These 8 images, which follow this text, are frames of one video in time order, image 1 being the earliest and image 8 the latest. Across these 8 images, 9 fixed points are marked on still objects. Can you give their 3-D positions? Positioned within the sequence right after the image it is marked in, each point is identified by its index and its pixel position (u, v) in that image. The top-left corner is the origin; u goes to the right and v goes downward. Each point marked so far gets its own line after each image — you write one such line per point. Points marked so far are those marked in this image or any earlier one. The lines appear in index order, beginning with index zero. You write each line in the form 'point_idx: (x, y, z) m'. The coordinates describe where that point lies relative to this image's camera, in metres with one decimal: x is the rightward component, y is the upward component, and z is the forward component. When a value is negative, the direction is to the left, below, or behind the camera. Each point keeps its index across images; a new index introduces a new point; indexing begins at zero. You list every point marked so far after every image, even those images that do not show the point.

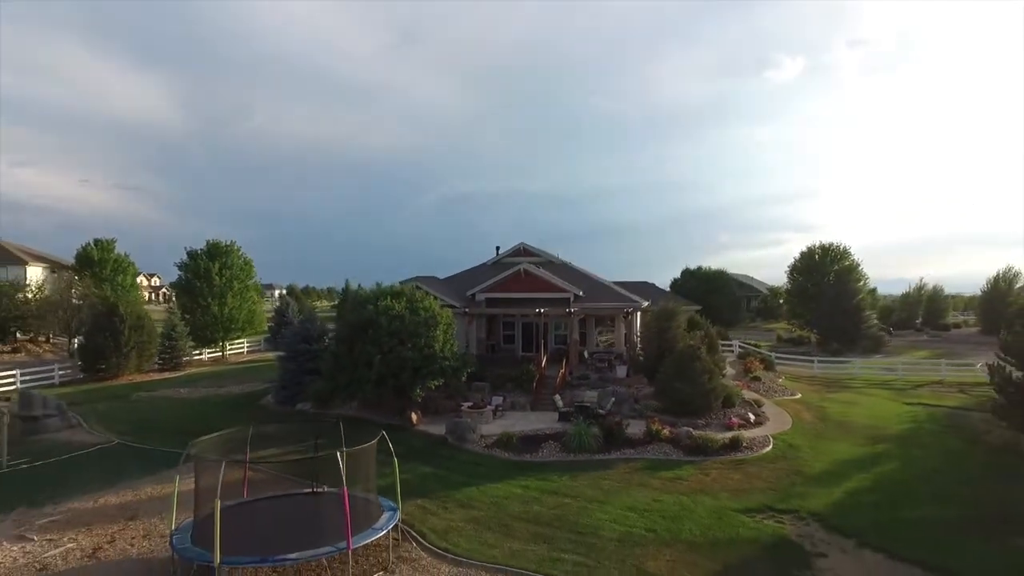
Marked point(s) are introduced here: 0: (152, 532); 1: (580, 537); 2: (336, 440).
0: (-5.3, -3.6, +9.0) m
1: (+1.0, -3.6, +8.7) m
2: (-4.0, -3.5, +13.7) m
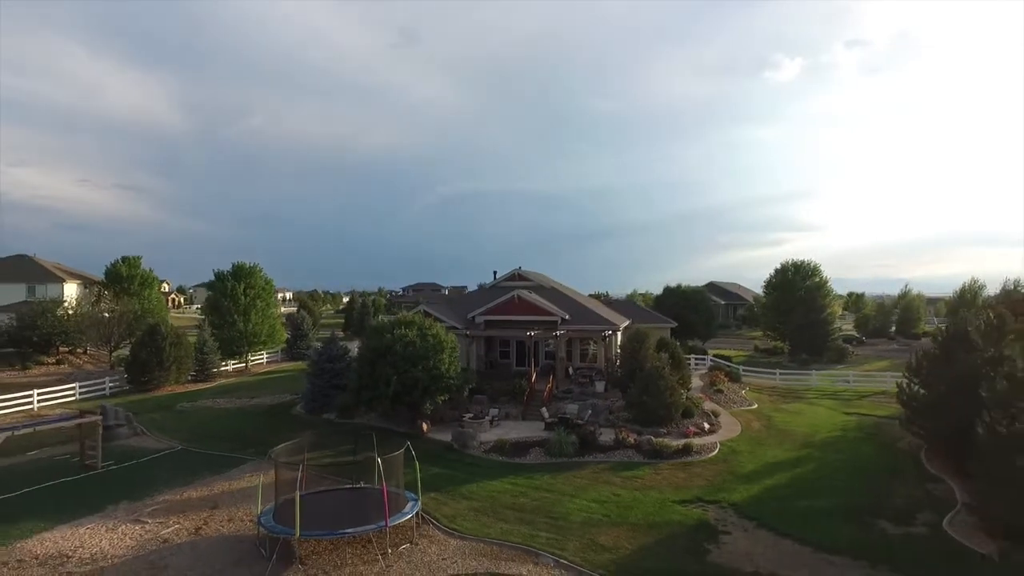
0: (-5.4, -4.5, +12.1) m
1: (+0.8, -4.5, +11.7) m
2: (-4.2, -4.4, +16.7) m
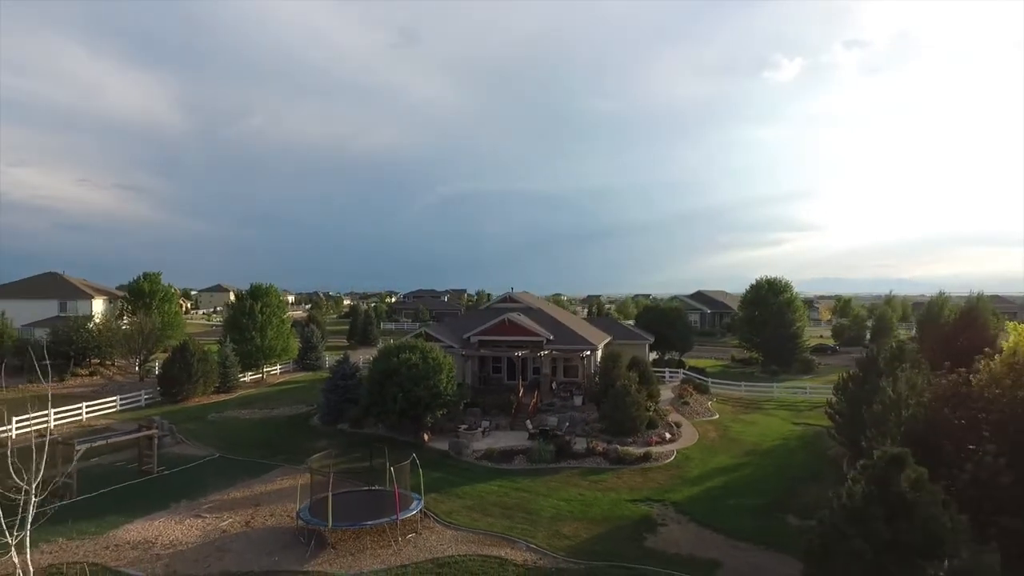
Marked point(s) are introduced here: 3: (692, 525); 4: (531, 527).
0: (-5.8, -5.5, +15.1) m
1: (+0.4, -5.5, +14.8) m
2: (-4.6, -5.4, +19.8) m
3: (+4.2, -5.6, +14.3) m
4: (+0.4, -5.5, +14.0) m
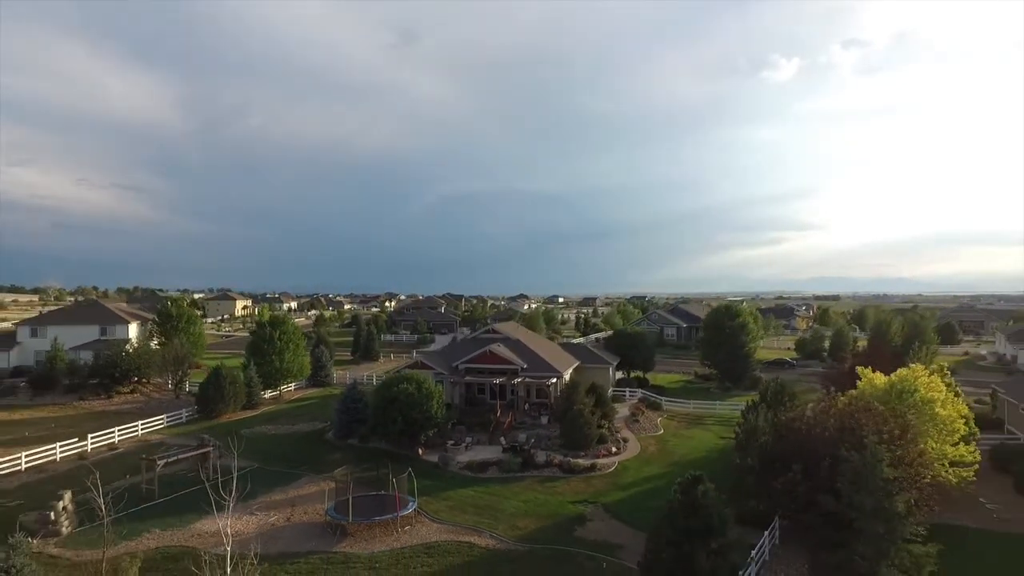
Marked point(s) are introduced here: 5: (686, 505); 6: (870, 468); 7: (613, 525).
0: (-6.8, -7.5, +20.5) m
1: (-0.6, -7.5, +20.2) m
2: (-5.6, -7.4, +25.2) m
3: (+3.2, -7.5, +19.7) m
4: (-0.6, -7.5, +19.4) m
5: (+3.9, -4.8, +13.5) m
6: (+8.9, -4.5, +15.0) m
7: (+3.2, -7.5, +19.3) m
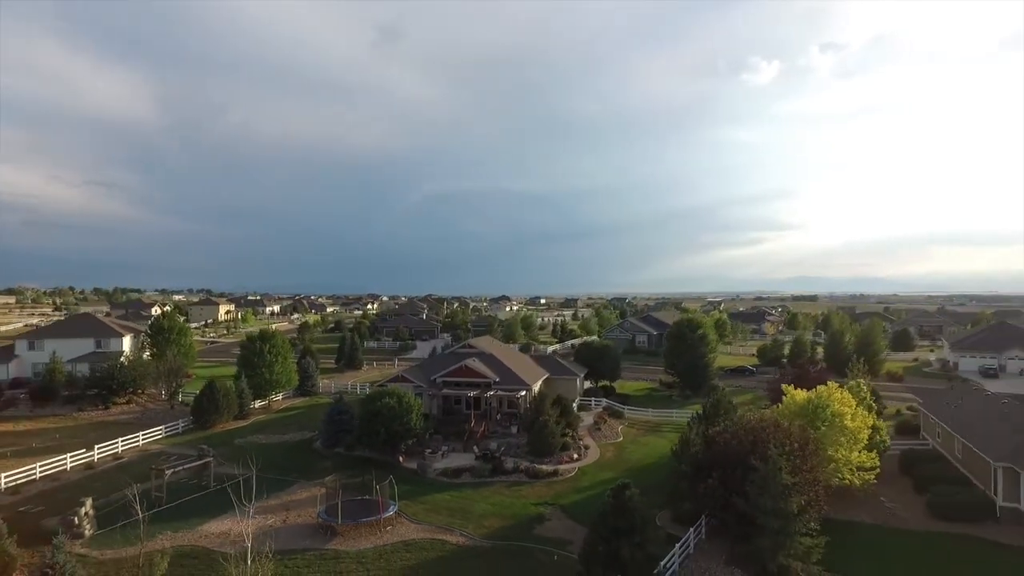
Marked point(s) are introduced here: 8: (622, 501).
0: (-8.0, -8.6, +23.4) m
1: (-1.8, -8.6, +23.2) m
2: (-6.9, -8.5, +28.1) m
3: (+2.0, -8.7, +22.8) m
4: (-1.7, -8.7, +22.4) m
5: (+2.9, -6.0, +16.6) m
6: (+7.8, -5.6, +18.3) m
7: (+2.0, -8.7, +22.4) m
8: (+3.0, -5.8, +16.6) m
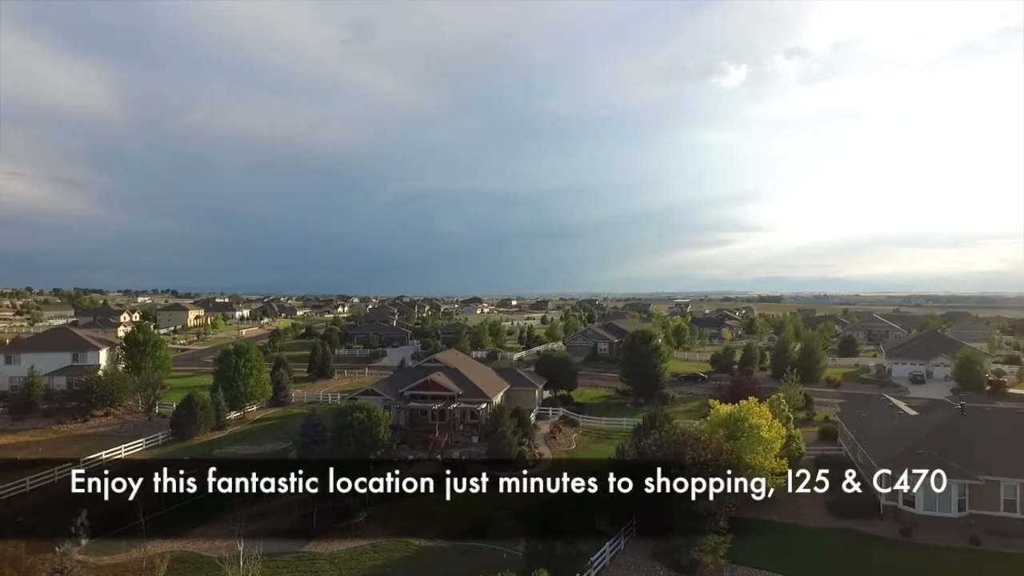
0: (-9.9, -9.9, +25.9) m
1: (-3.6, -9.9, +26.0) m
2: (-9.0, -9.8, +30.7) m
3: (+0.2, -10.0, +25.8) m
4: (-3.5, -9.9, +25.3) m
5: (+1.3, -7.2, +19.7) m
6: (+6.2, -6.9, +21.5) m
7: (+0.2, -10.0, +25.4) m
8: (+1.5, -7.1, +19.6) m
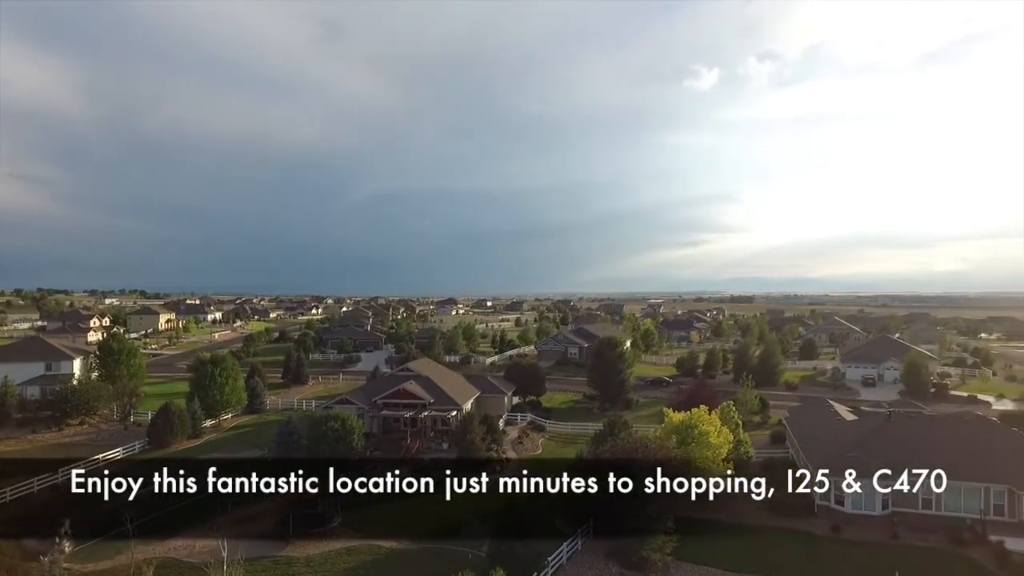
0: (-11.4, -10.7, +27.3) m
1: (-5.2, -10.7, +27.6) m
2: (-10.7, -10.6, +32.1) m
3: (-1.3, -10.8, +27.6) m
4: (-5.0, -10.7, +26.9) m
5: (0.0, -8.0, +21.5) m
6: (+4.8, -7.7, +23.5) m
7: (-1.3, -10.8, +27.2) m
8: (+0.2, -7.9, +21.4) m
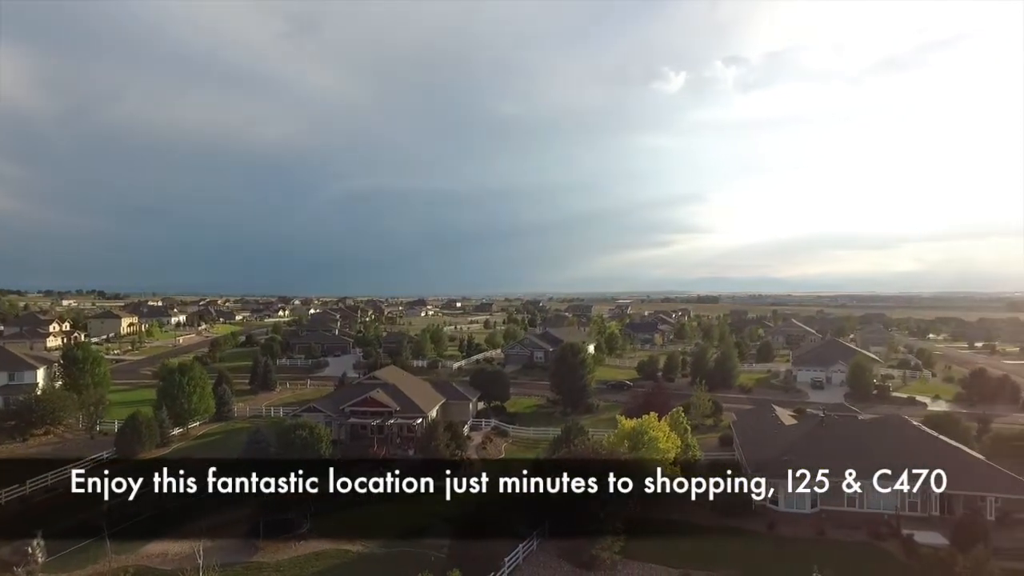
0: (-13.2, -11.5, +28.4) m
1: (-7.0, -11.5, +29.0) m
2: (-12.7, -11.3, +33.2) m
3: (-3.2, -11.5, +29.2) m
4: (-6.9, -11.5, +28.3) m
5: (-1.5, -8.8, +23.1) m
6: (+3.2, -8.5, +25.4) m
7: (-3.1, -11.5, +28.8) m
8: (-1.4, -8.7, +23.1) m
